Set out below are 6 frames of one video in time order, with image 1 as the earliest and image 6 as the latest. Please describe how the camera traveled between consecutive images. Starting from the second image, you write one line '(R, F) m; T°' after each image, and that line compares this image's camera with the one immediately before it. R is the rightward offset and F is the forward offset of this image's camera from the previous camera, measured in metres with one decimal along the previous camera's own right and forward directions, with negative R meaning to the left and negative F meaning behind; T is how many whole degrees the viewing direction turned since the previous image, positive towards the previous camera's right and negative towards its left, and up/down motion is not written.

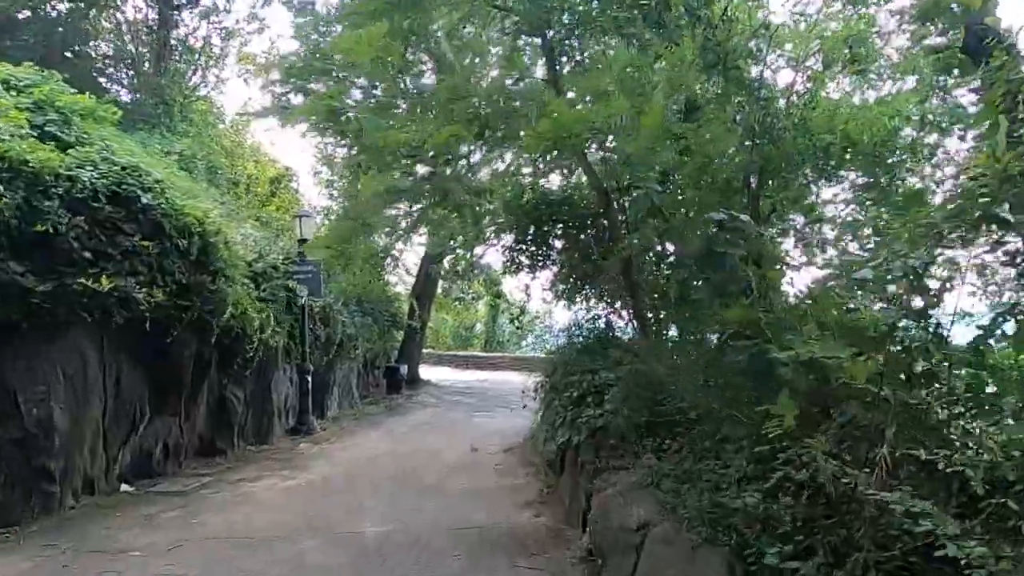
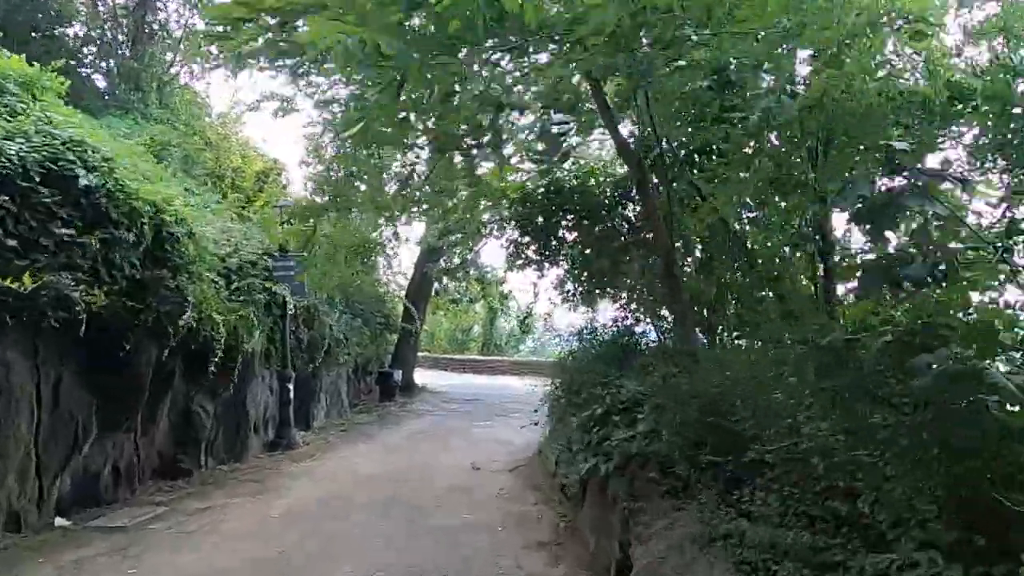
(-0.1, +0.8) m; 0°
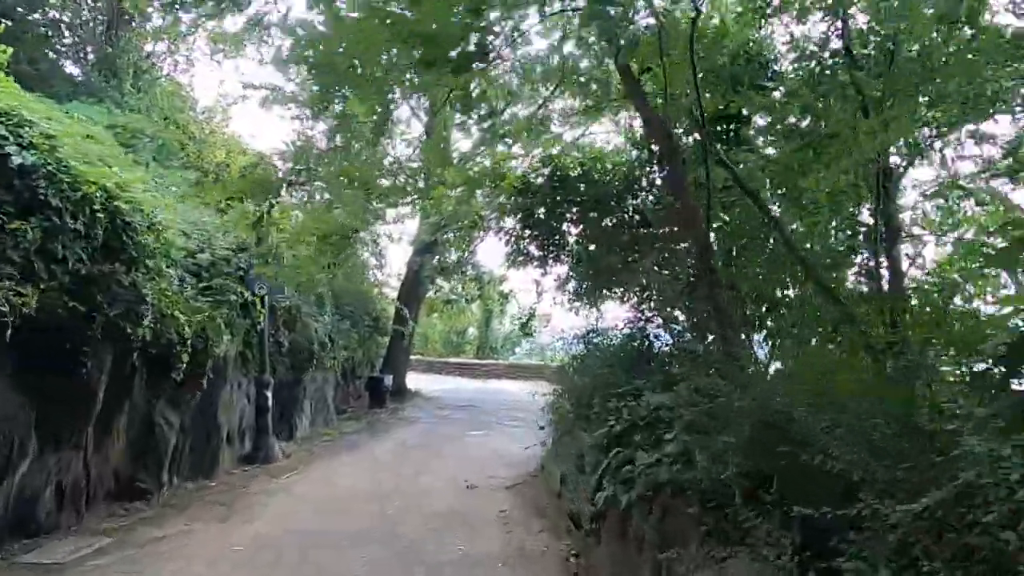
(0.0, +0.6) m; 0°
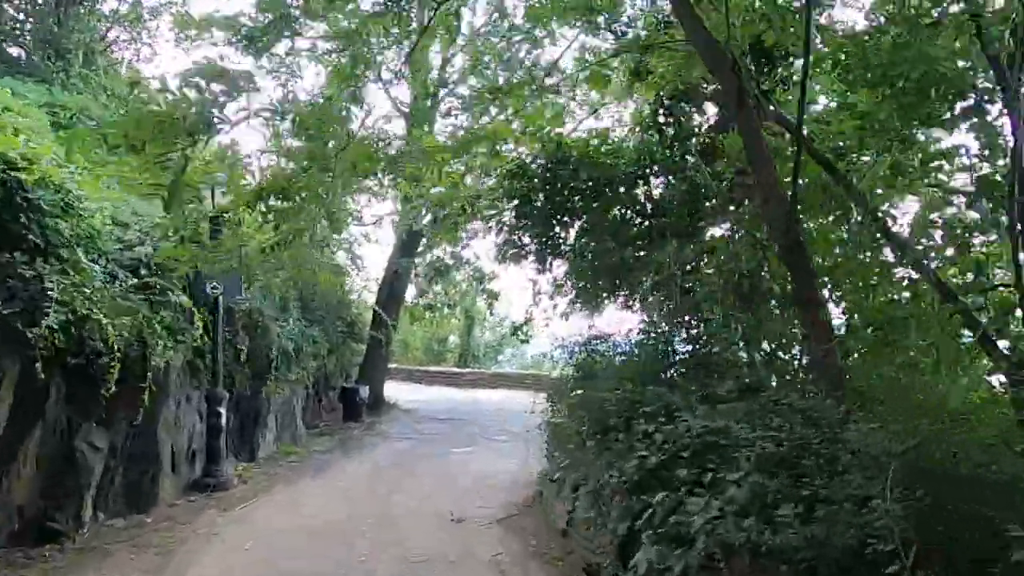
(-0.1, +0.8) m; +2°
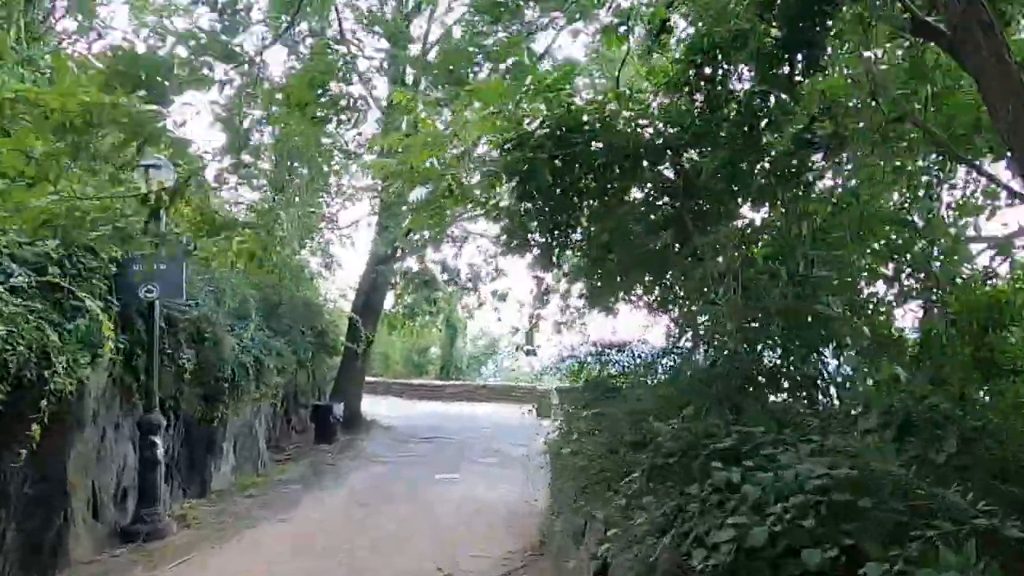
(-0.1, +0.9) m; +2°
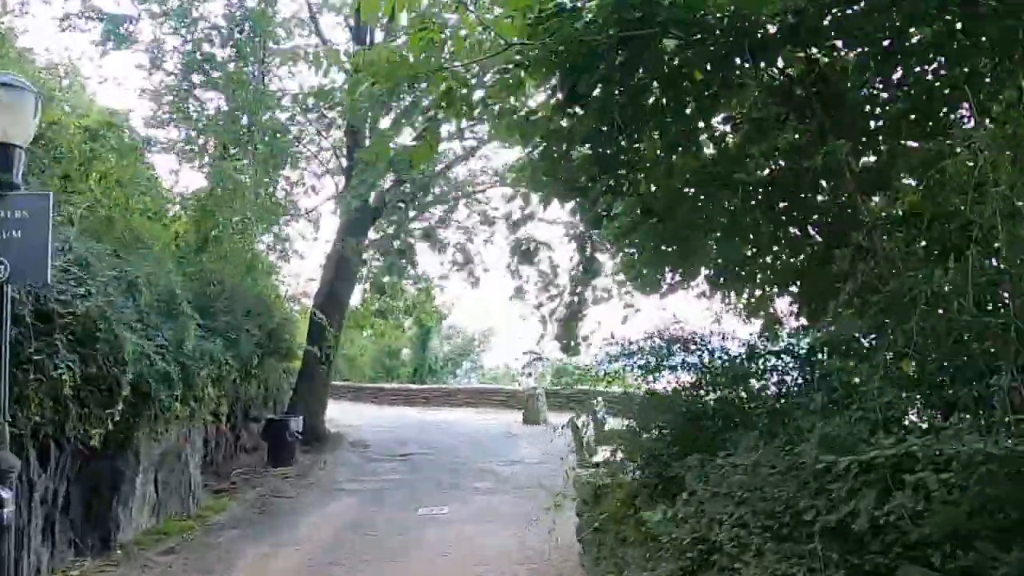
(-0.2, +1.4) m; +3°
